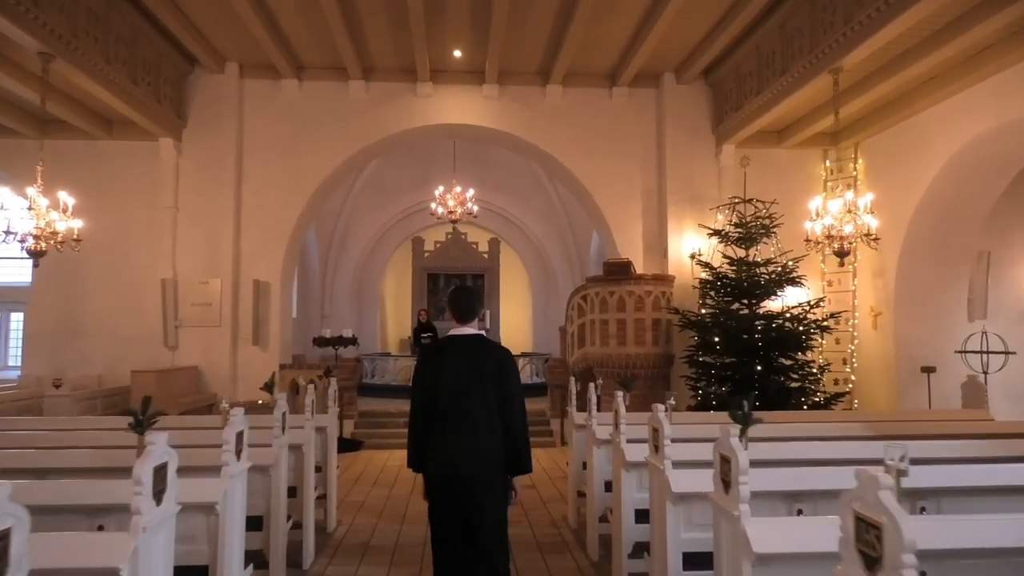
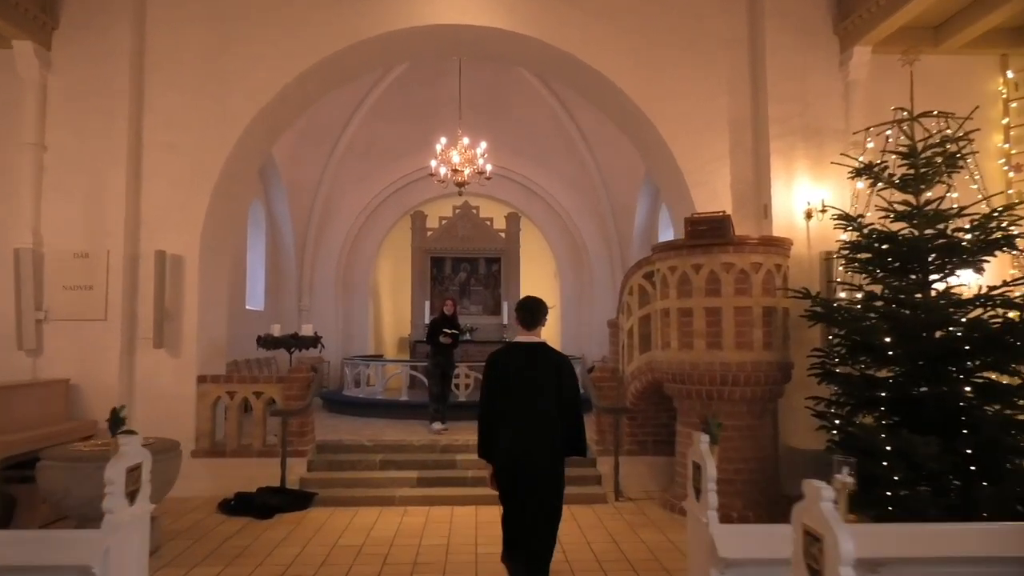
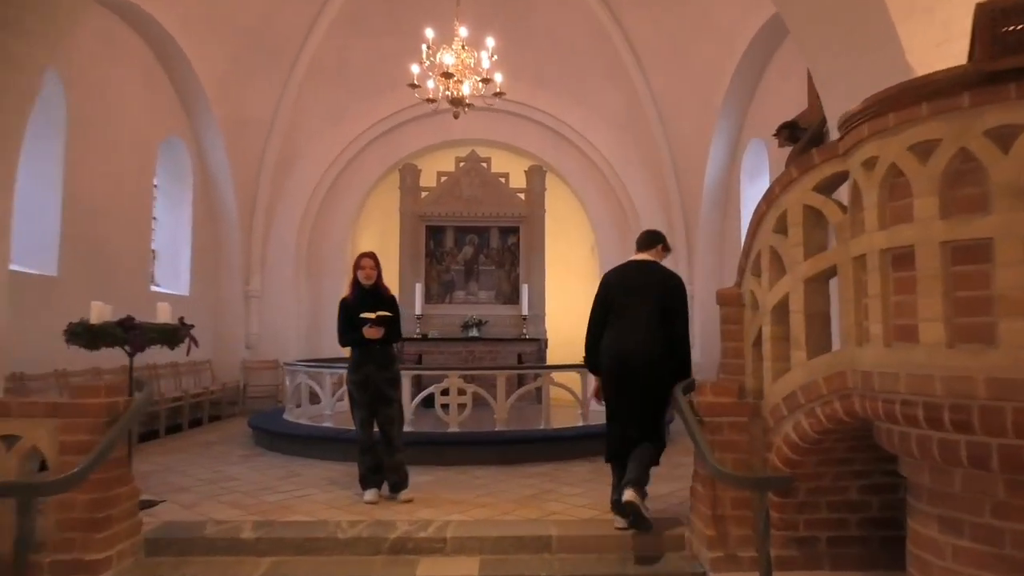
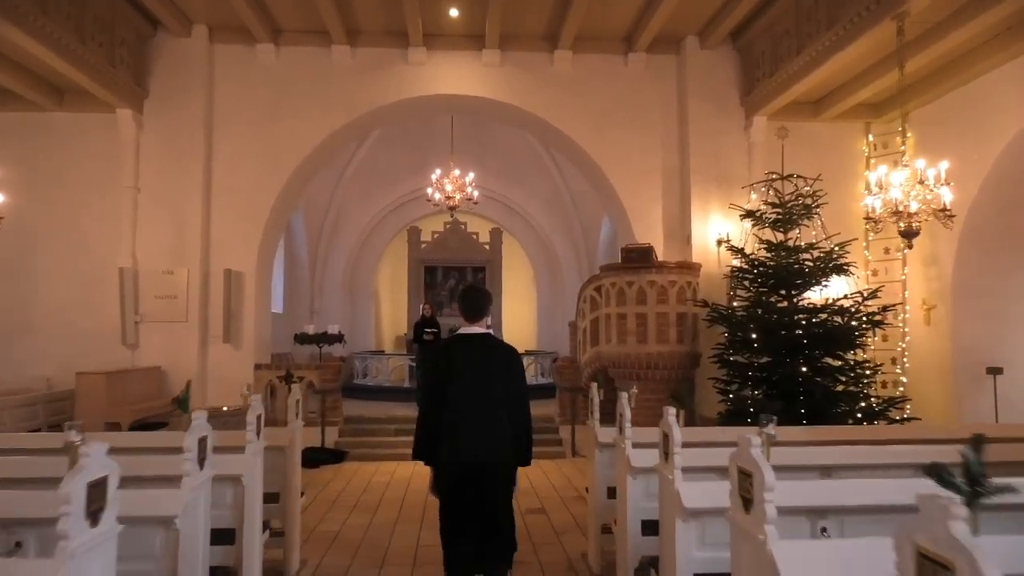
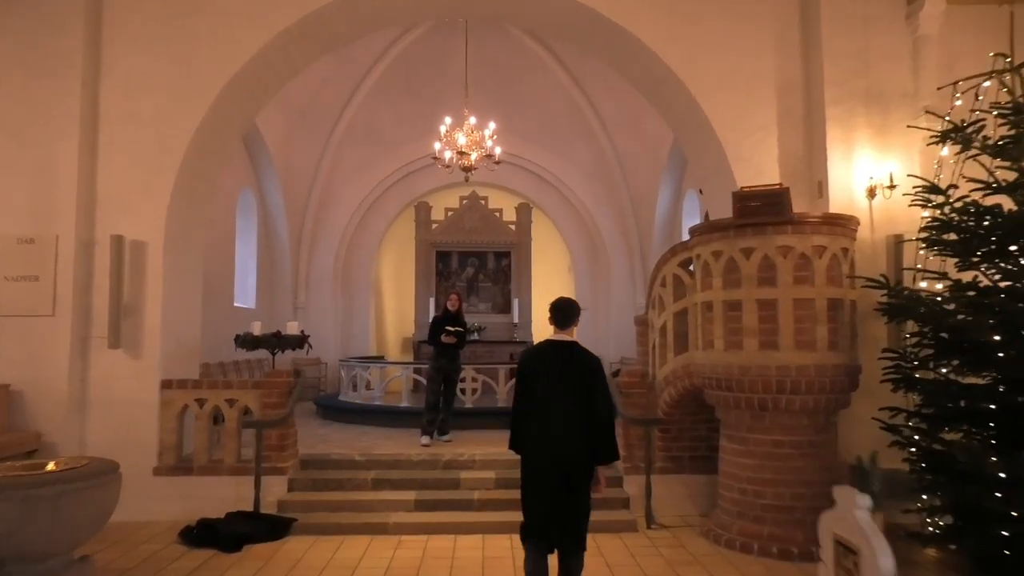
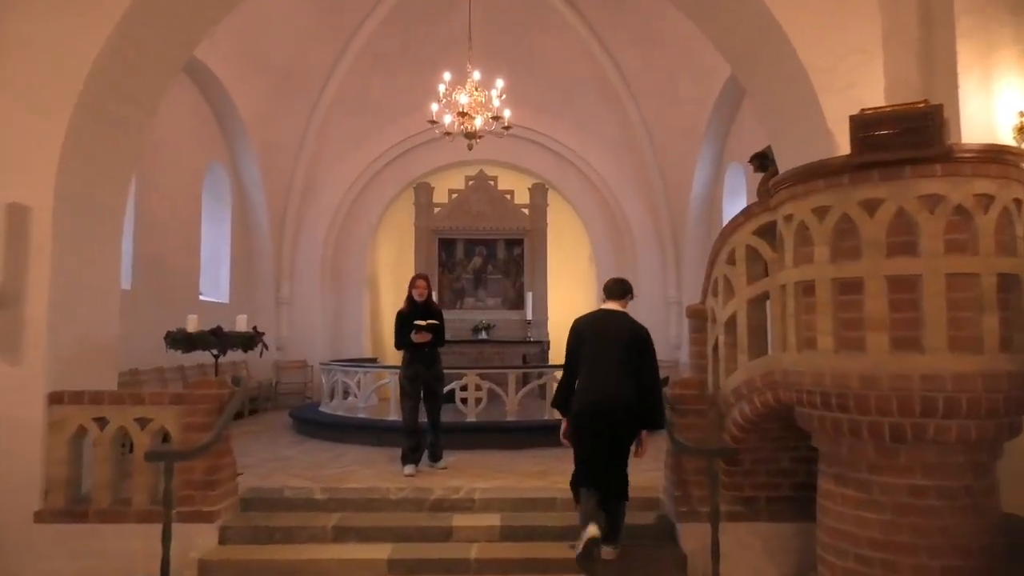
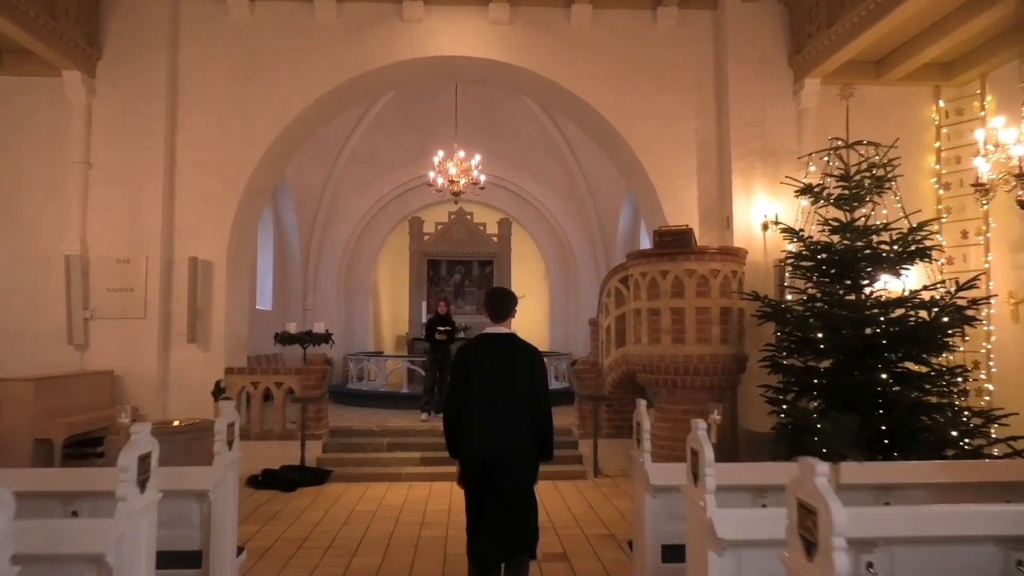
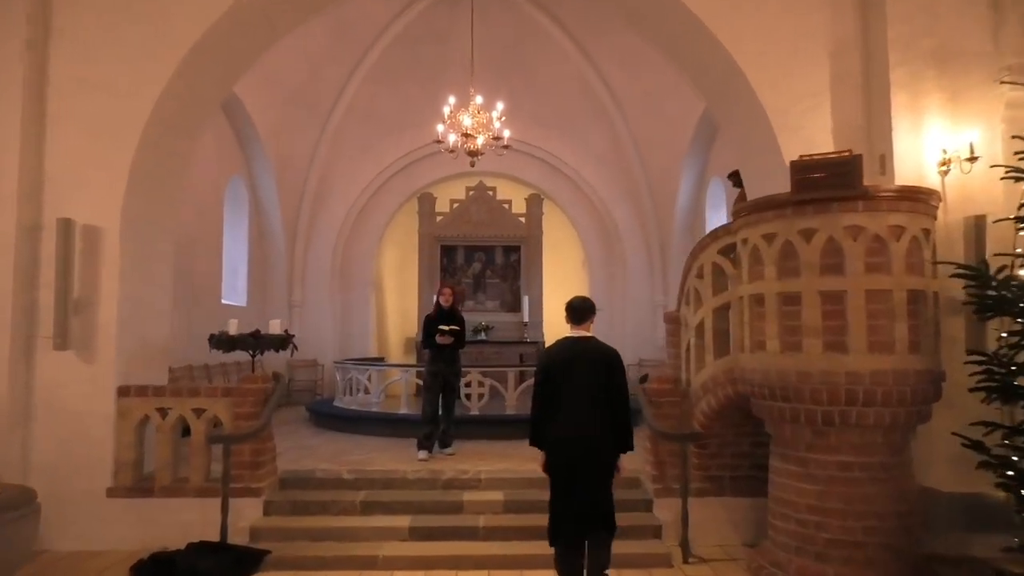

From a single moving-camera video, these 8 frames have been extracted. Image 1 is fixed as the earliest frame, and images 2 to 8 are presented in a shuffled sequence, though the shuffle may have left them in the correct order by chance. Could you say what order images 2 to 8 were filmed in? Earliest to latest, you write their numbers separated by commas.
4, 7, 2, 5, 8, 6, 3
